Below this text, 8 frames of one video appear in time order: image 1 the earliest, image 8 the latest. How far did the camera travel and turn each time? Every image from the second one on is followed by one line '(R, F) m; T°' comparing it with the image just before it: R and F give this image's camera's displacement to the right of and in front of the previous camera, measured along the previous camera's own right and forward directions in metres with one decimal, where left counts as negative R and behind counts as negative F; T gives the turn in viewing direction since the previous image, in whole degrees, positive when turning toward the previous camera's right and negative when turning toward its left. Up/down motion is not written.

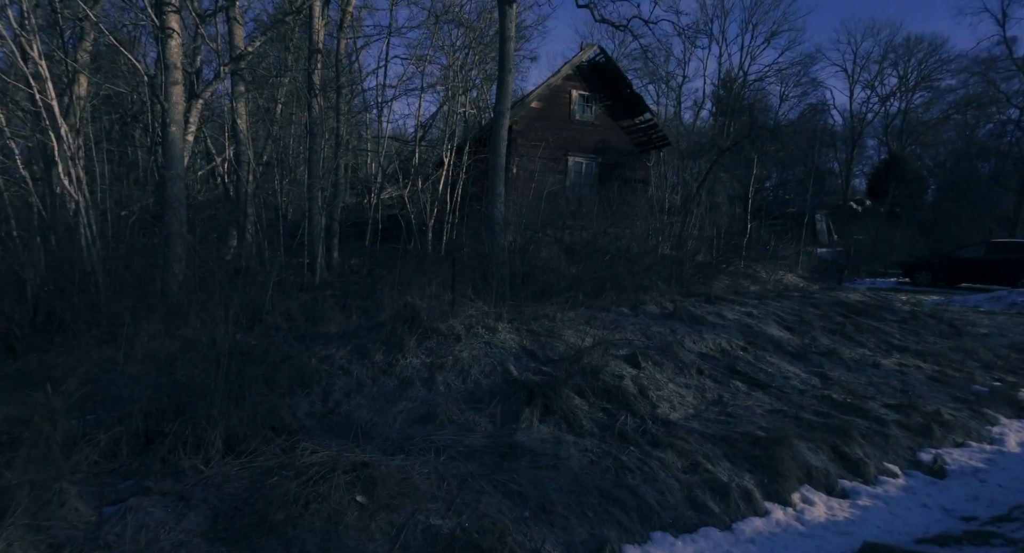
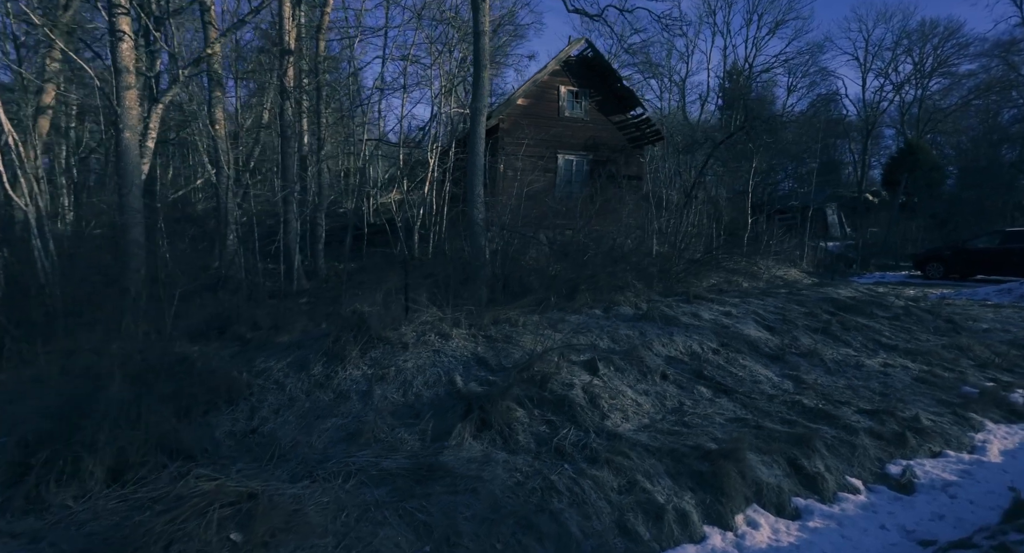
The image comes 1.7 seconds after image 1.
(+0.6, +0.3) m; -1°
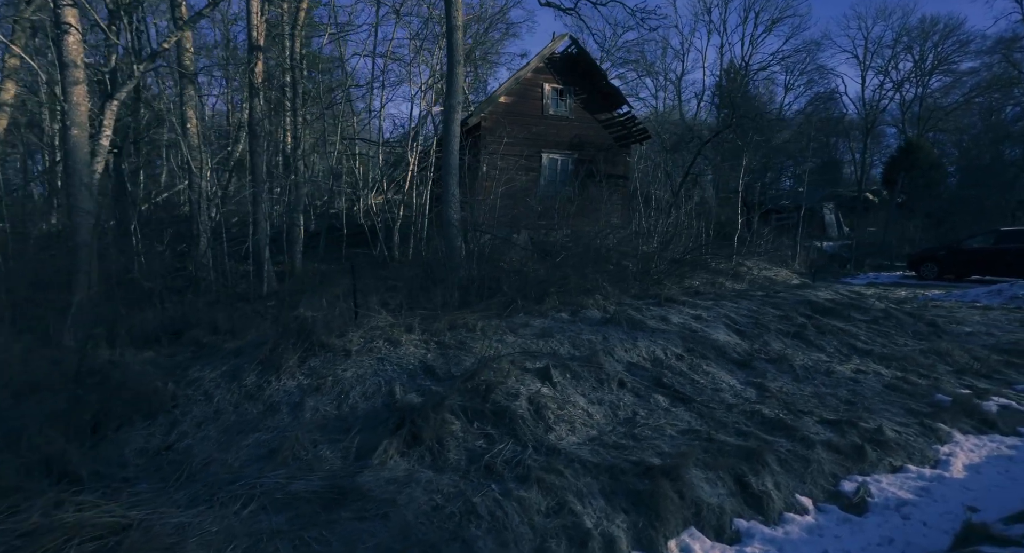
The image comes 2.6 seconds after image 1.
(+0.5, +0.2) m; 0°
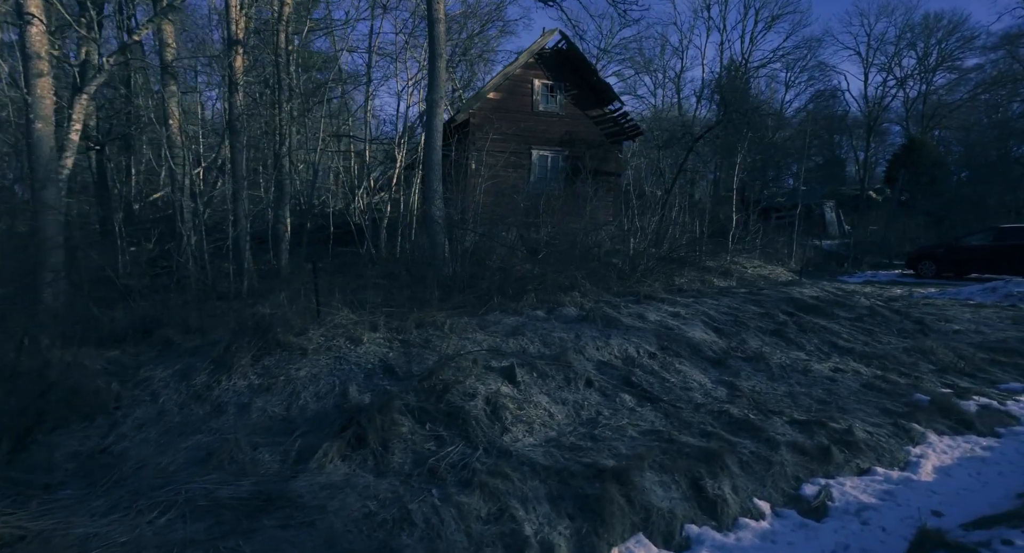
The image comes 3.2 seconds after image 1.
(+0.4, +0.1) m; 0°
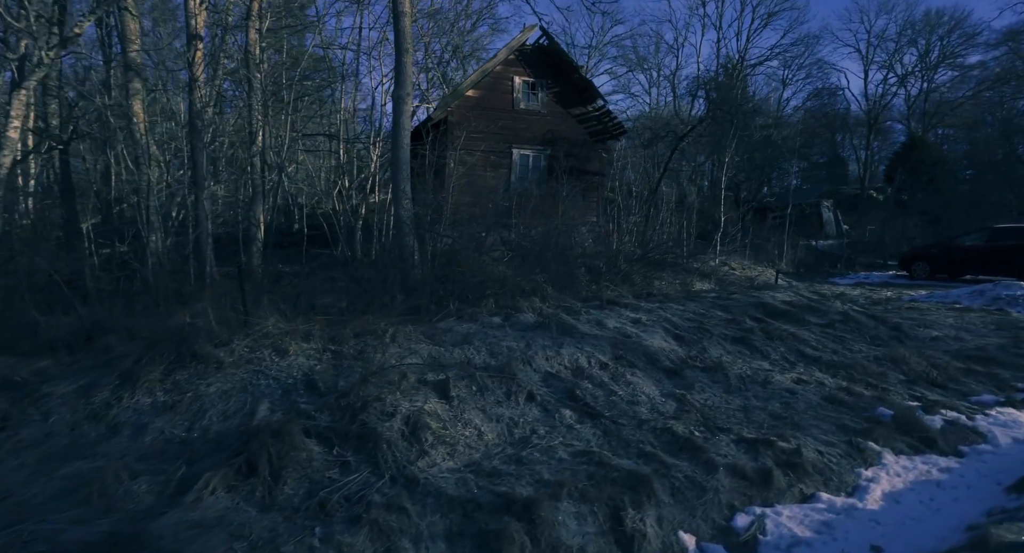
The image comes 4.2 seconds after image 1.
(+0.6, +0.3) m; 0°
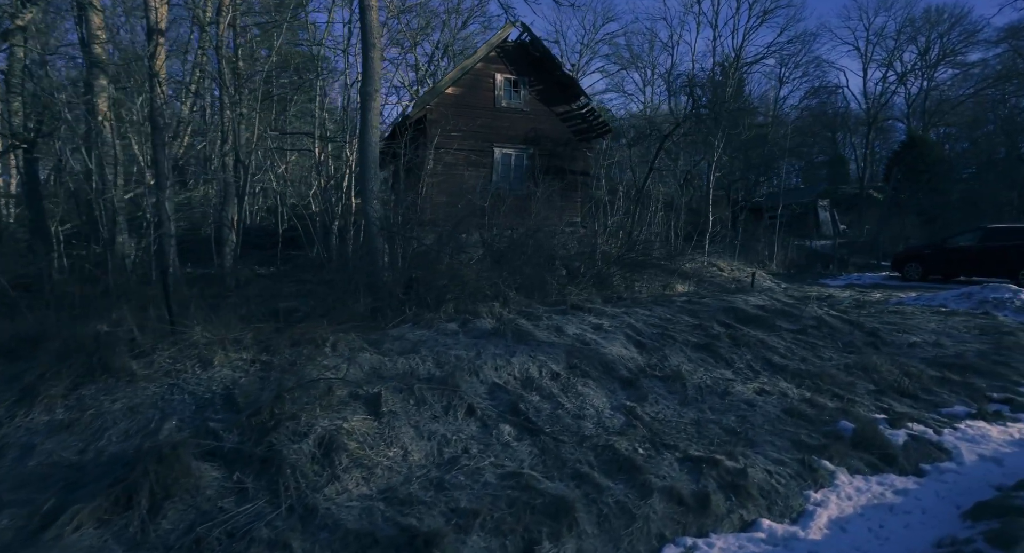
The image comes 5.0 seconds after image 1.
(+0.5, +0.3) m; 0°
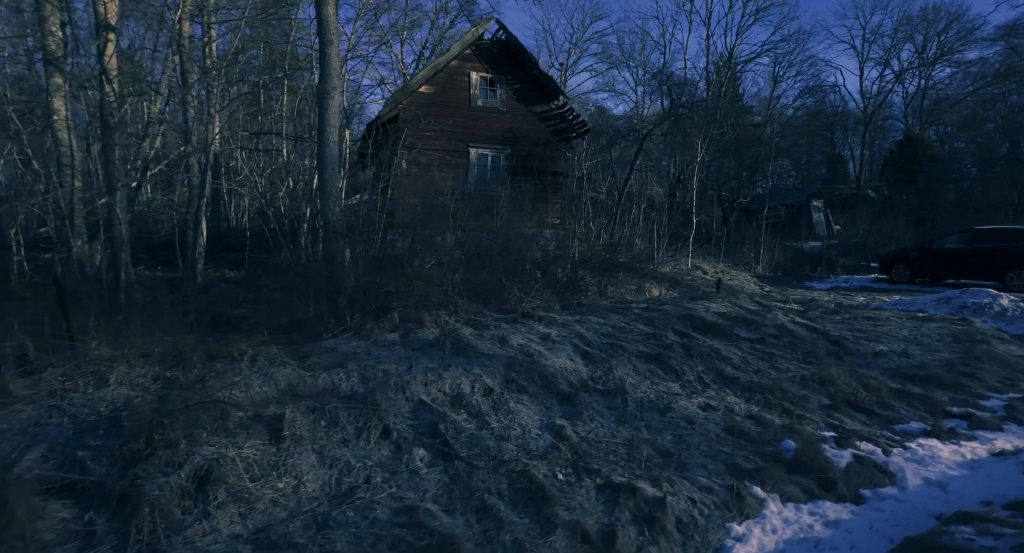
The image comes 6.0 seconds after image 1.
(+0.6, +0.3) m; 0°
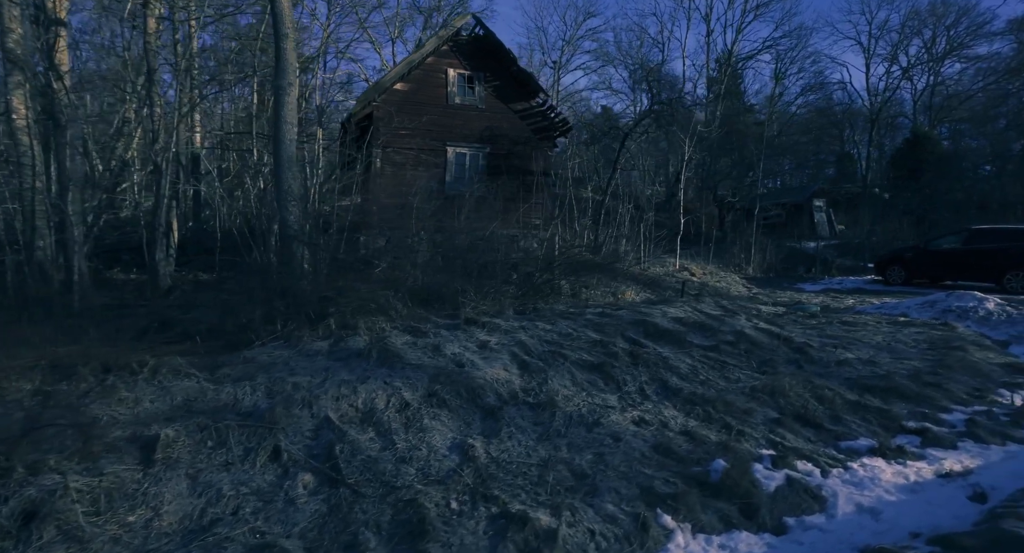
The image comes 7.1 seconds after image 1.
(+0.8, +0.4) m; -1°
